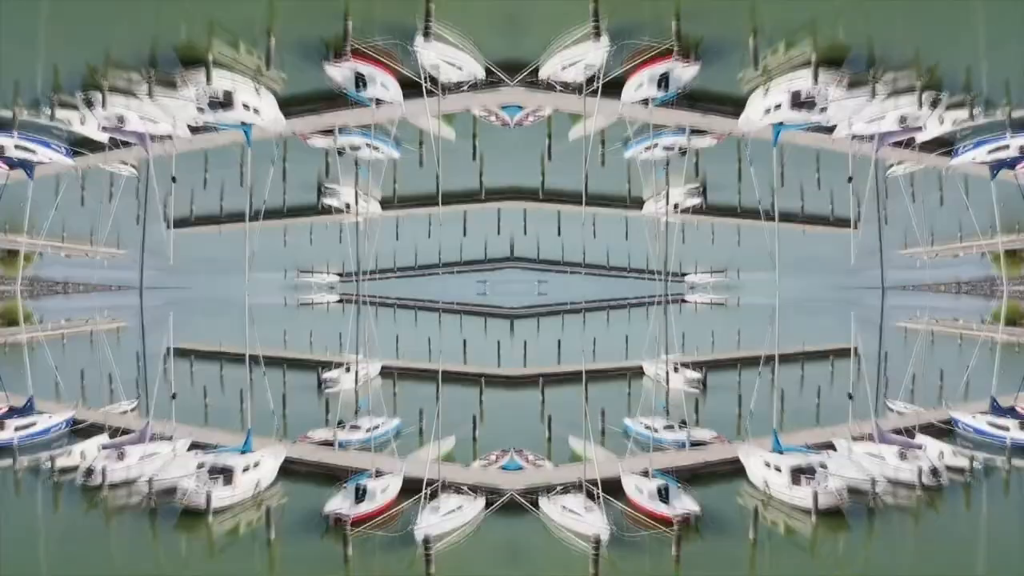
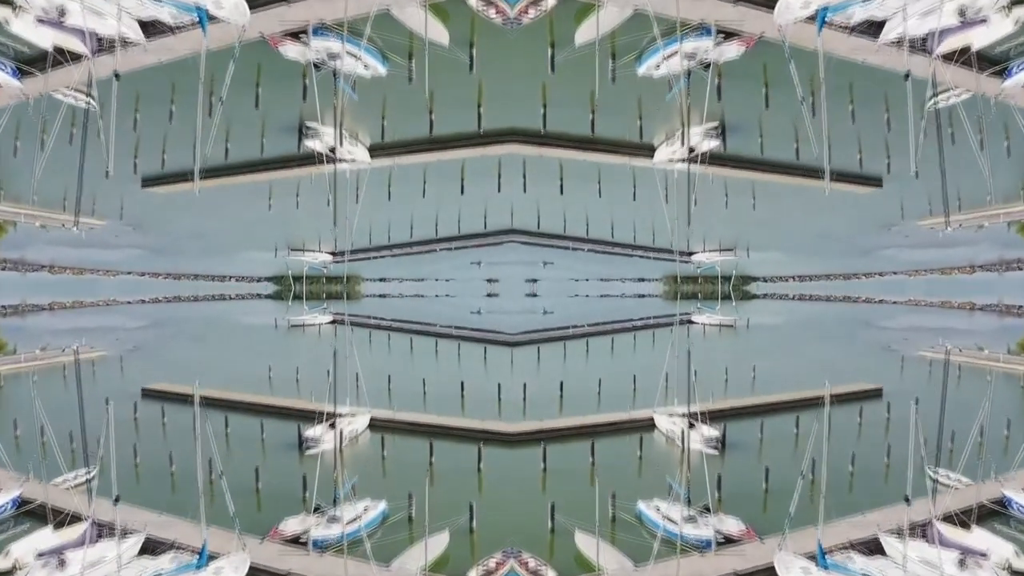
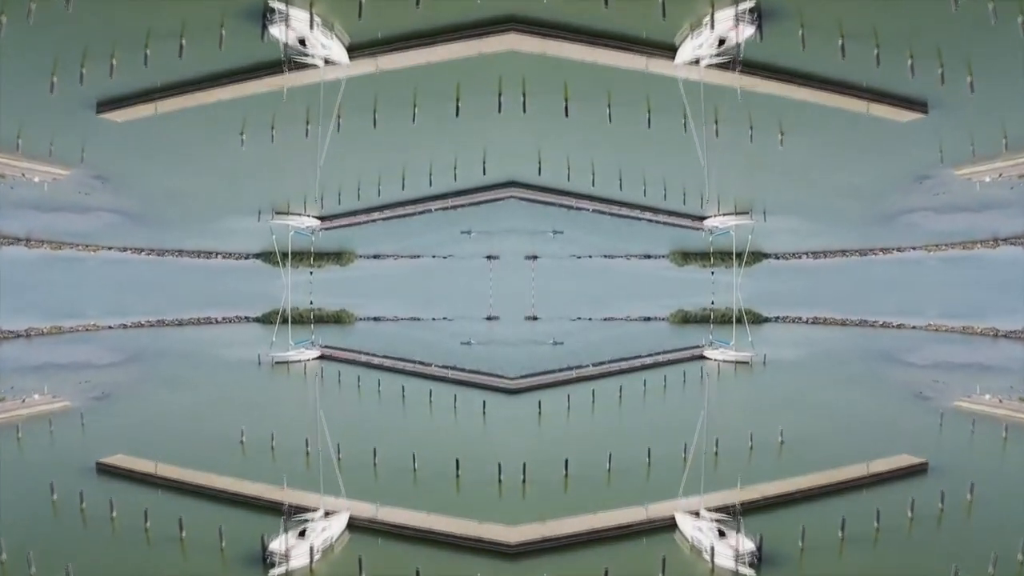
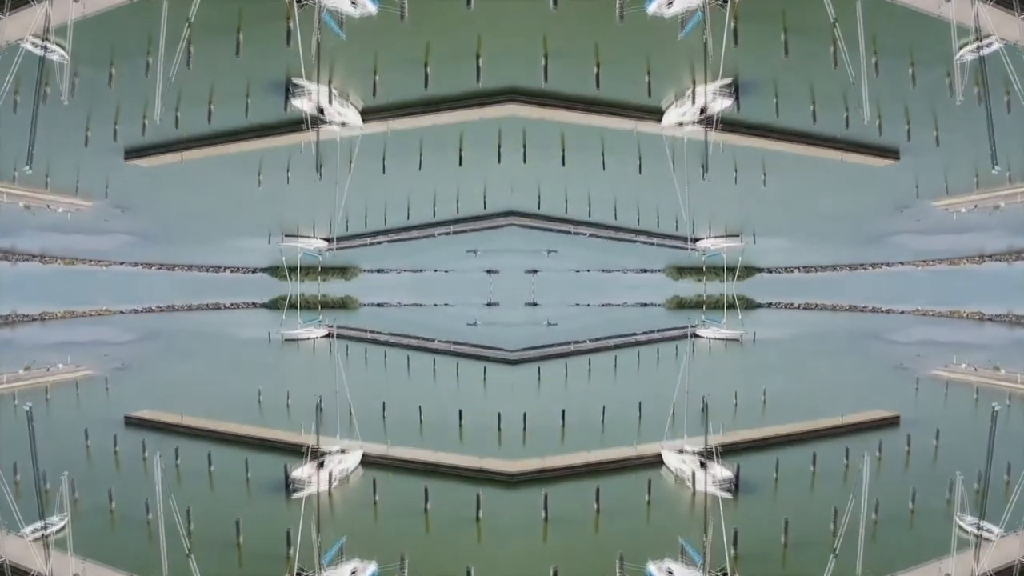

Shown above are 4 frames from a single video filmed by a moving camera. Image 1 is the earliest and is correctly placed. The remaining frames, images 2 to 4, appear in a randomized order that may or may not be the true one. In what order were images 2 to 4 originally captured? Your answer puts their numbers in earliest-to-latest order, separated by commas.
2, 4, 3
